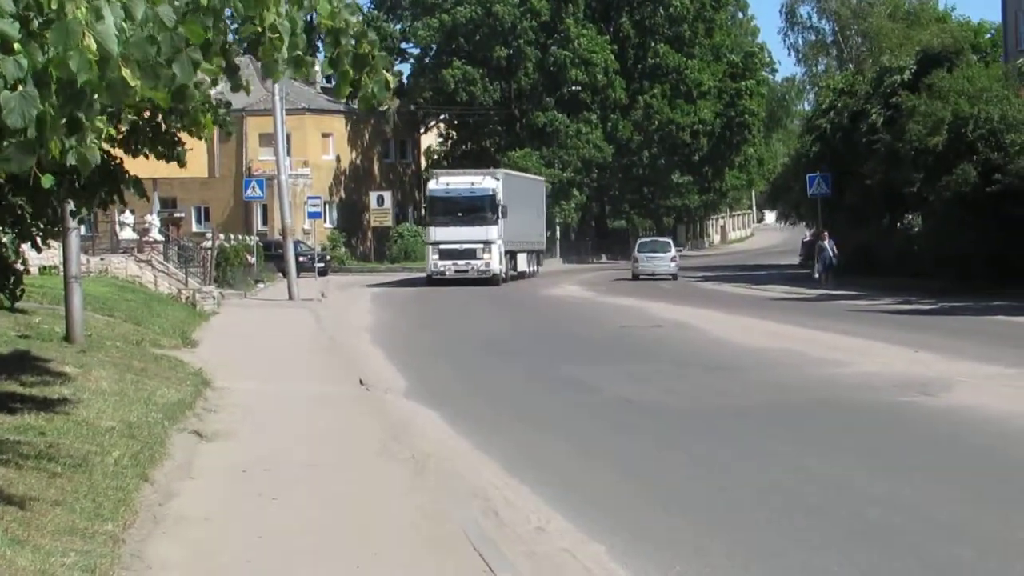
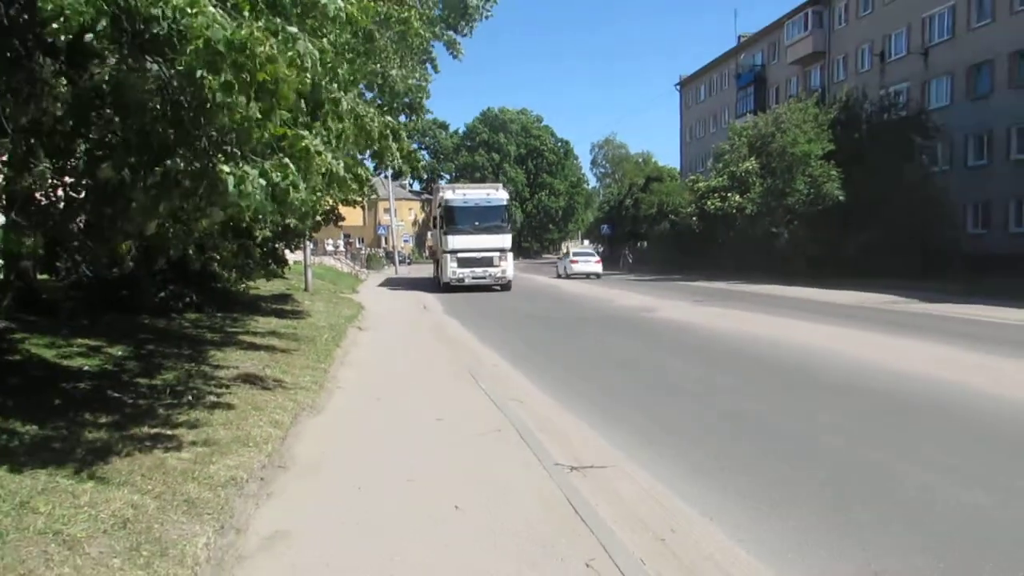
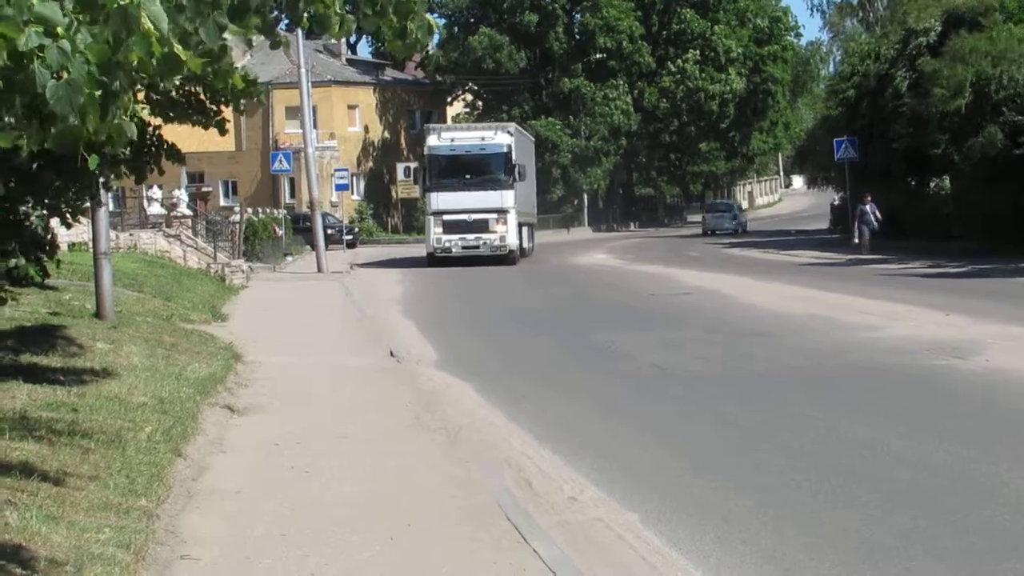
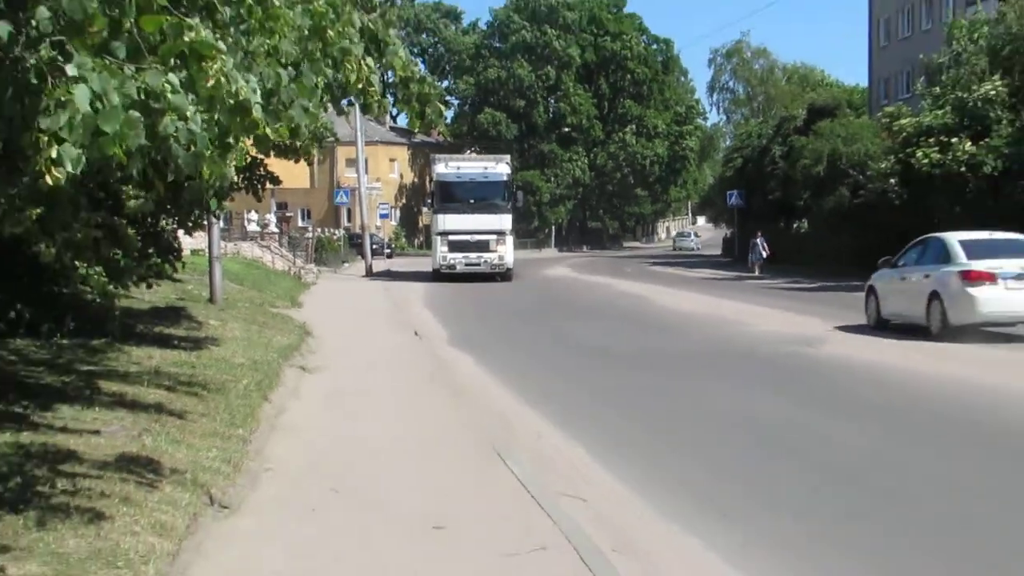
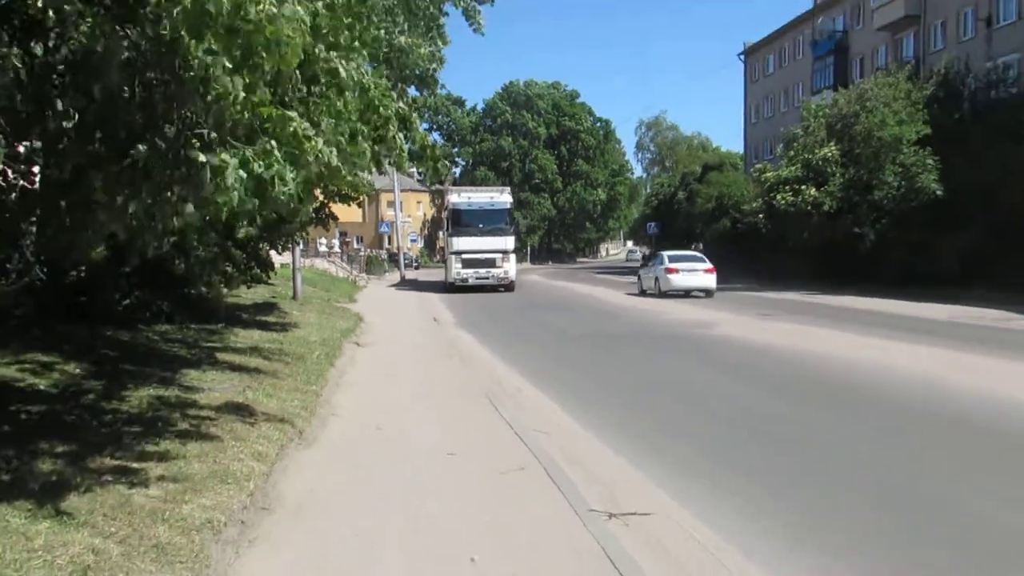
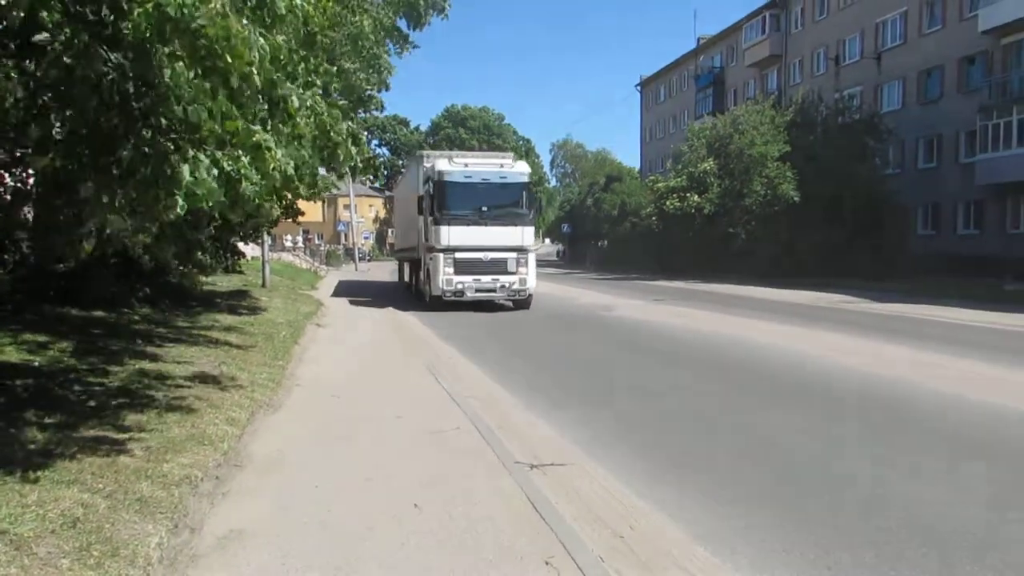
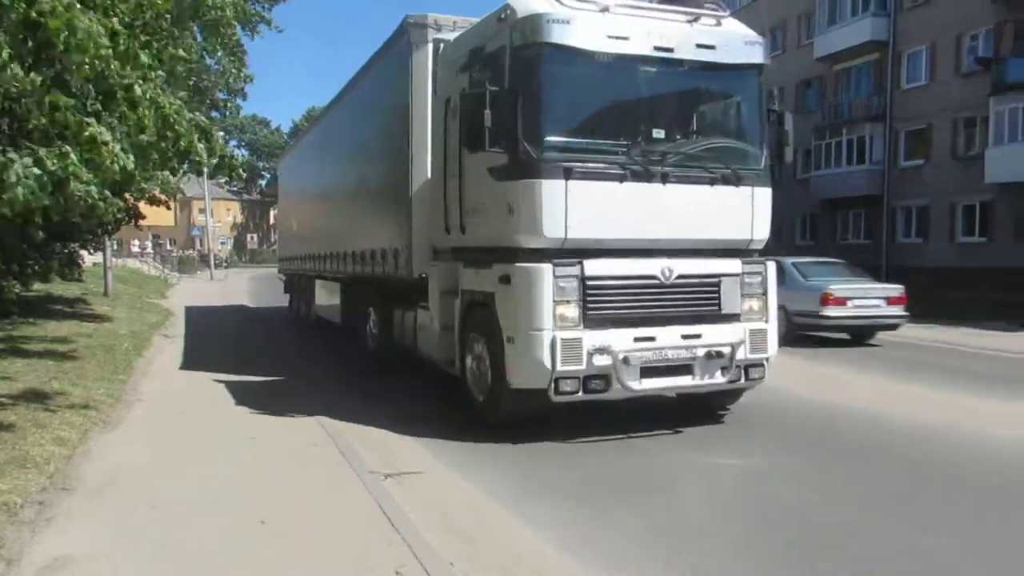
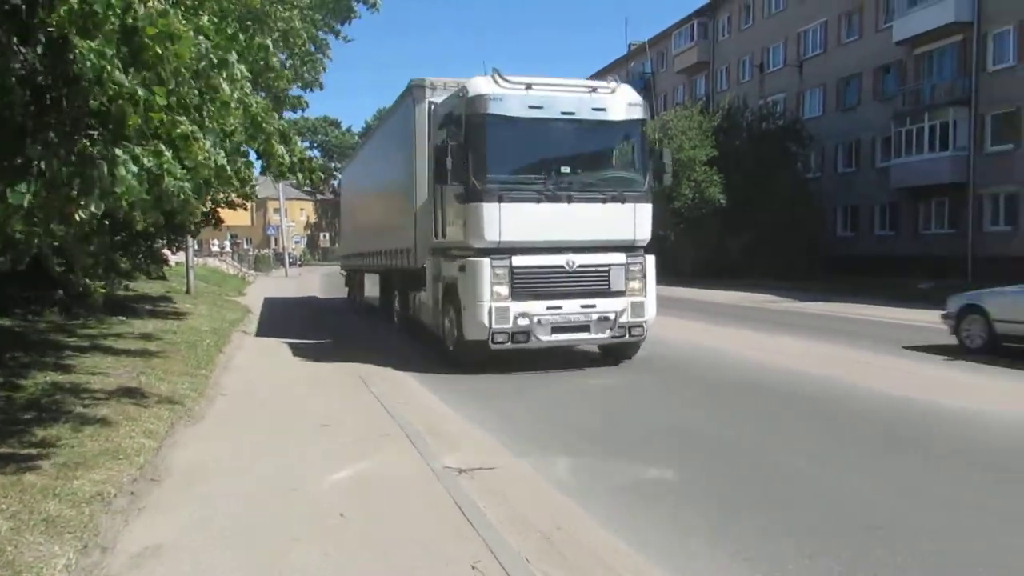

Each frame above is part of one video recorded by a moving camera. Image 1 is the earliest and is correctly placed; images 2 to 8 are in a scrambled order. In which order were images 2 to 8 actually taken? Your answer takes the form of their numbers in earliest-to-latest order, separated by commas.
3, 4, 5, 2, 6, 8, 7
